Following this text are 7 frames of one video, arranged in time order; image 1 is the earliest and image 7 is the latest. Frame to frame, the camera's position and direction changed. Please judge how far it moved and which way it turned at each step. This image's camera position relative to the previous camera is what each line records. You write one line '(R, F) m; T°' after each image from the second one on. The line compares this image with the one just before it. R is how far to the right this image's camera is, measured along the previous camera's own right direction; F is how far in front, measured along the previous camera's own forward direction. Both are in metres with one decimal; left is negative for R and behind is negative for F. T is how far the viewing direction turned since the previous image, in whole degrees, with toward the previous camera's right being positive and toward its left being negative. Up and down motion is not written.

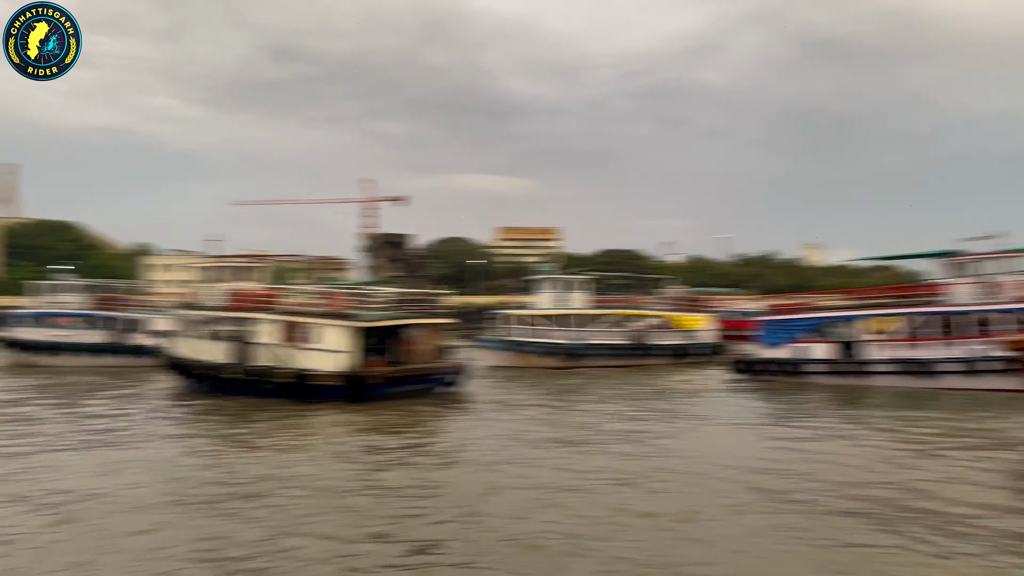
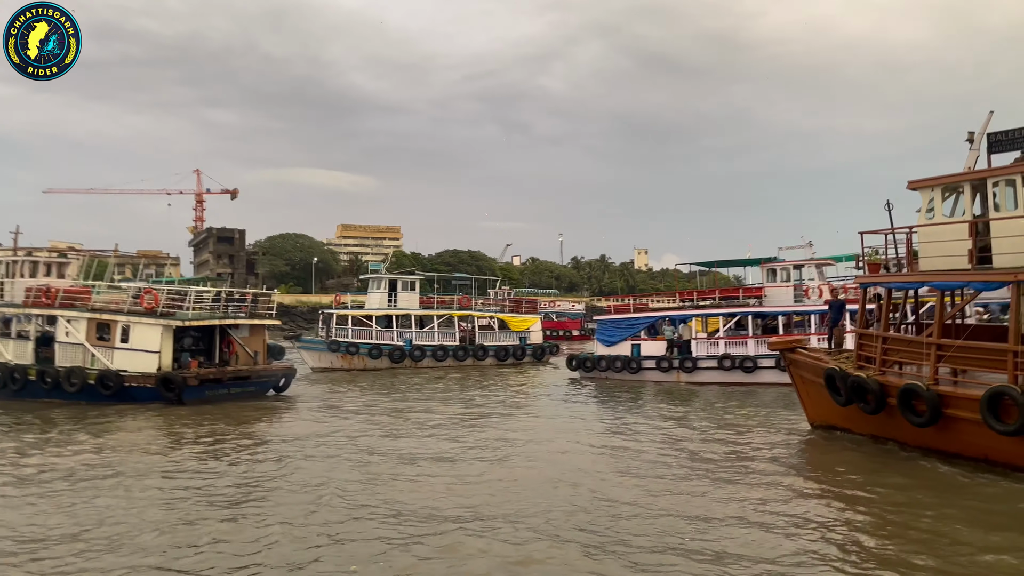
(+0.2, -0.5) m; +13°
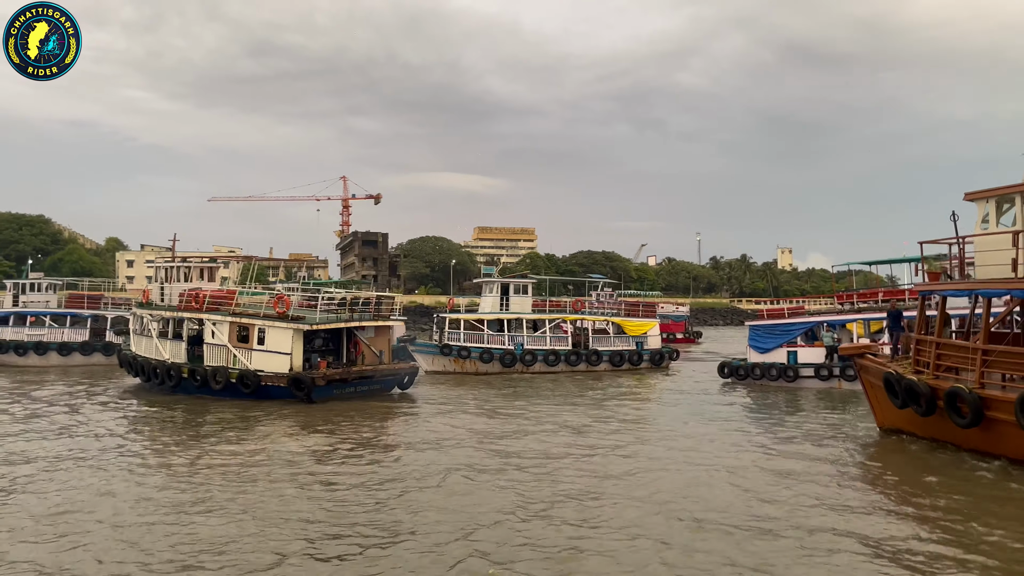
(+0.3, +0.3) m; -12°
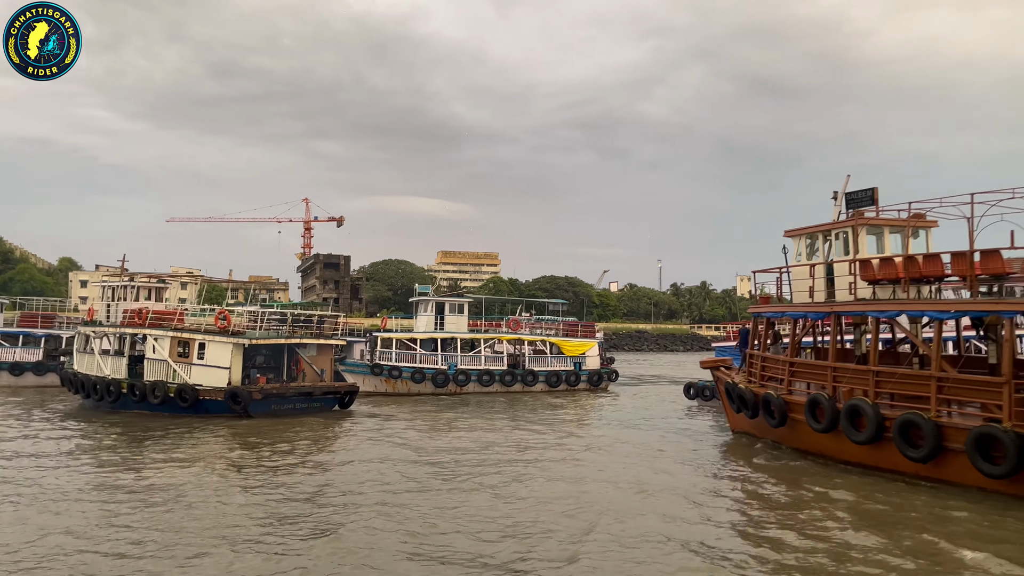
(+0.5, -0.5) m; +3°
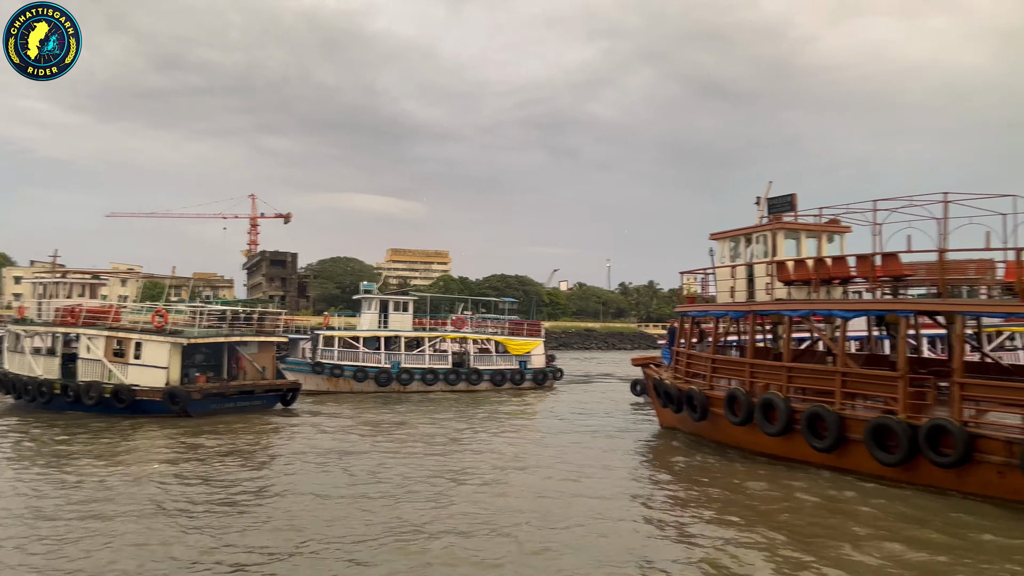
(+0.2, -0.3) m; +4°
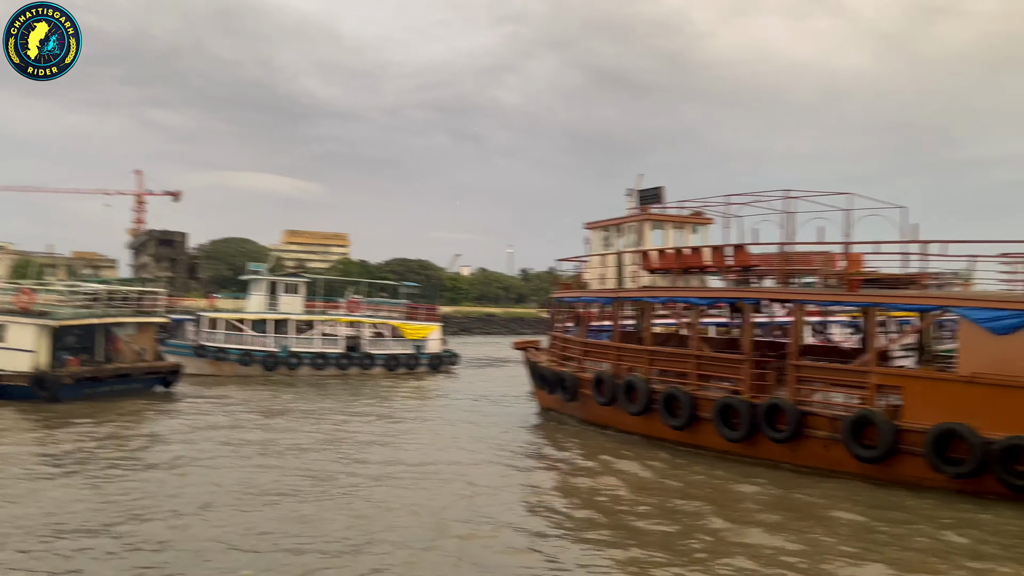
(+0.3, -0.5) m; +8°
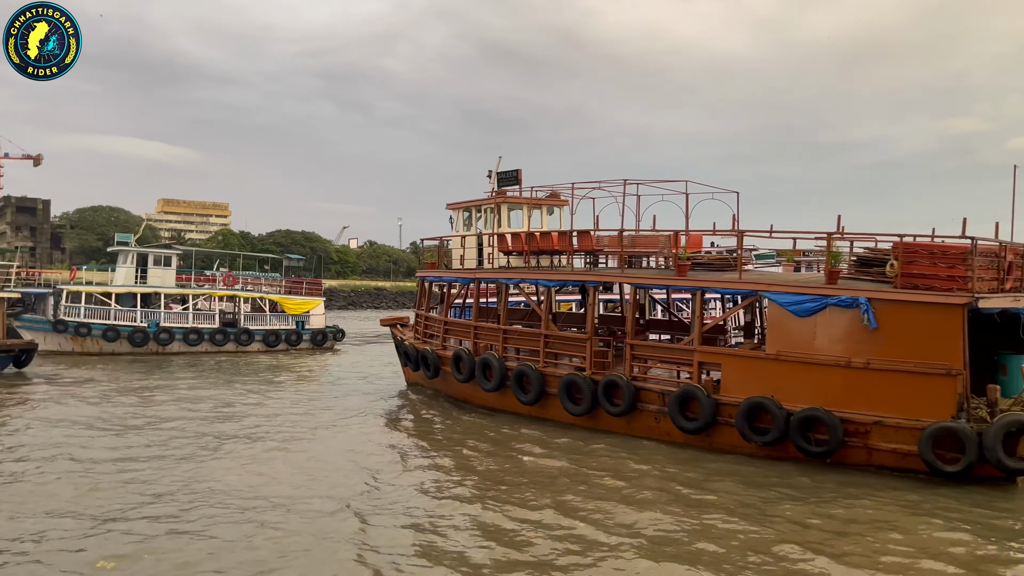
(+0.7, -0.6) m; +8°
